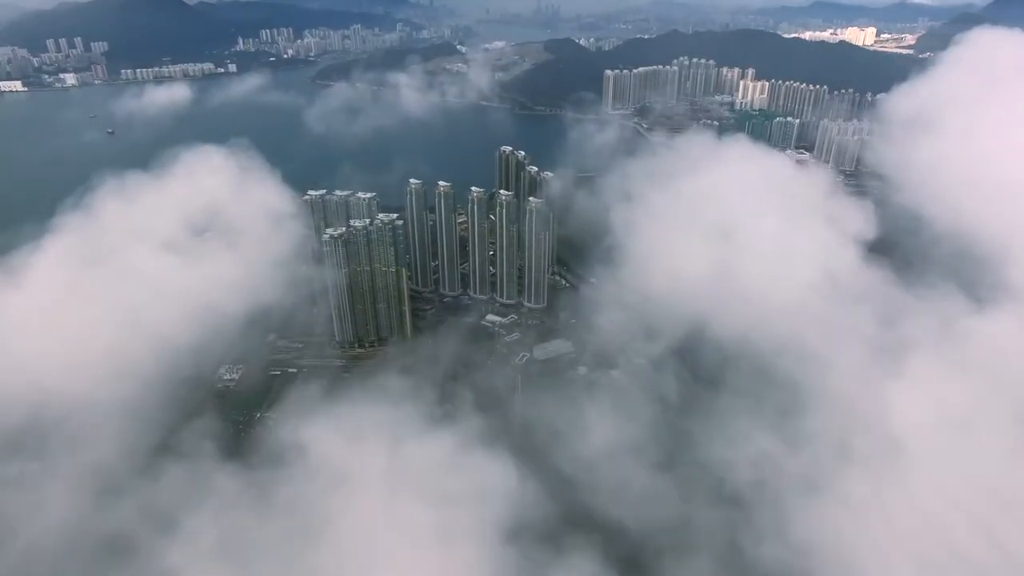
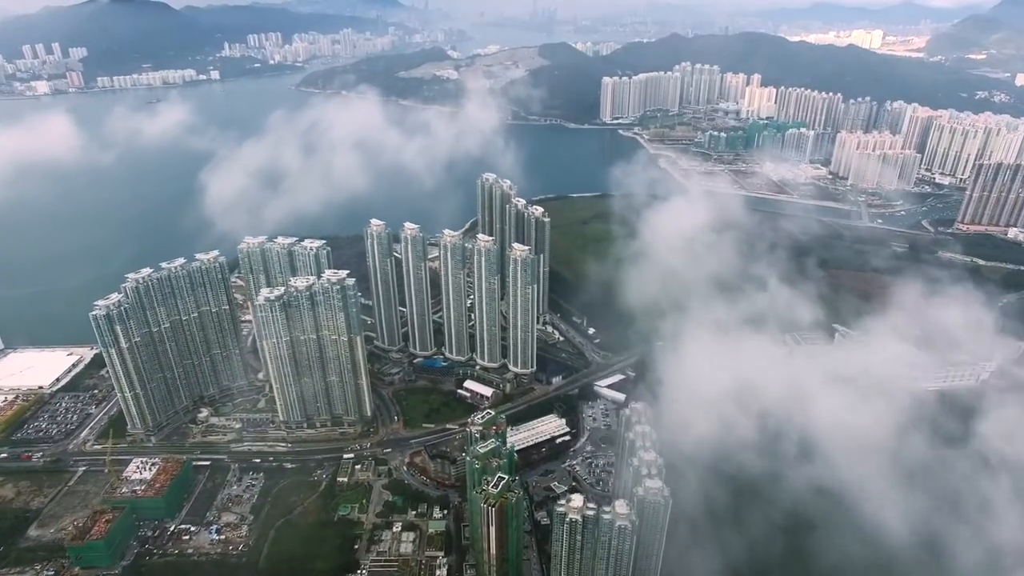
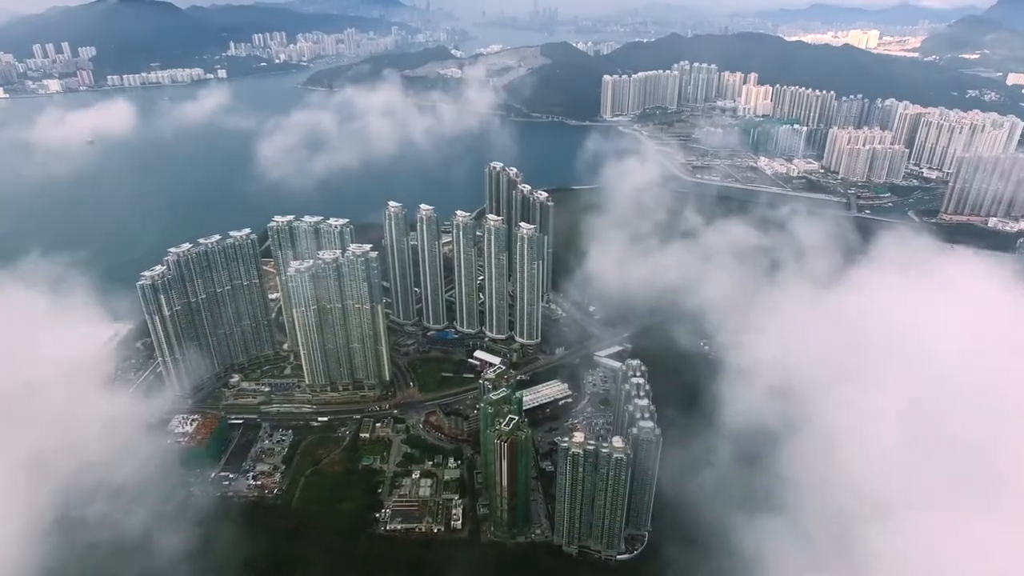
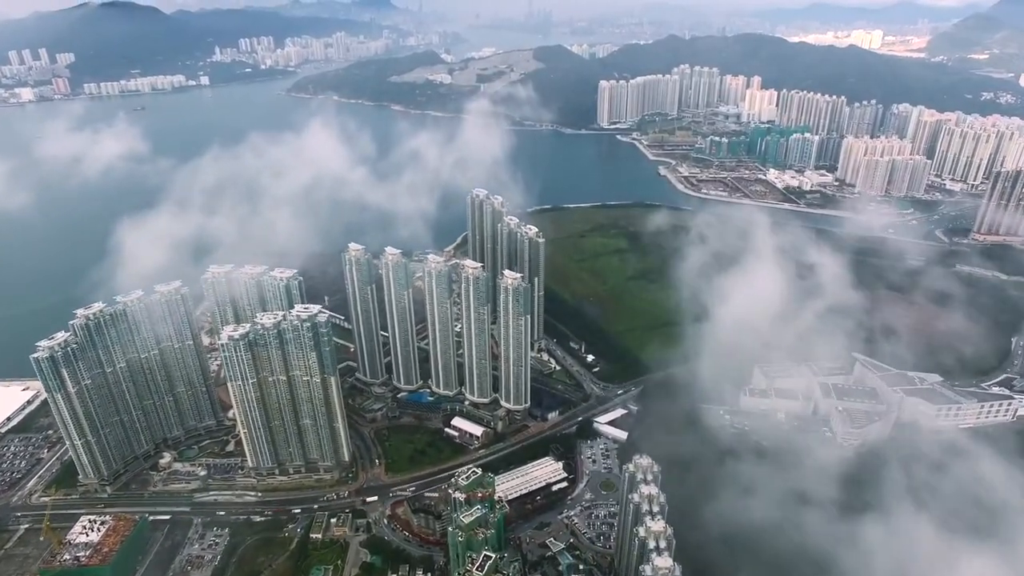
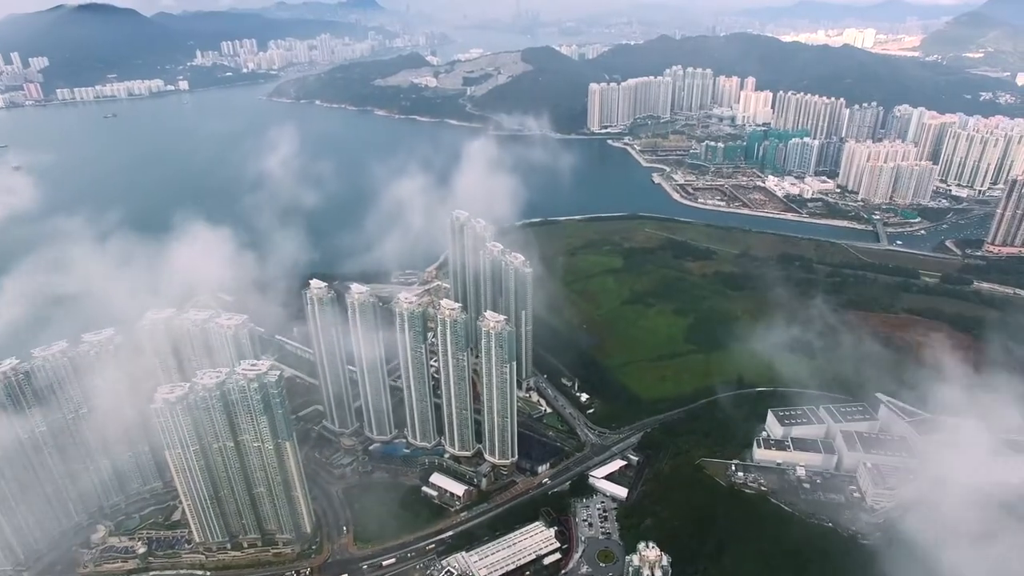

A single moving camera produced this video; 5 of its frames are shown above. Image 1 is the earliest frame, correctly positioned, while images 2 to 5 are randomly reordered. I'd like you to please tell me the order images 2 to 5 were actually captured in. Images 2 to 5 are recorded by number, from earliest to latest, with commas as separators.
3, 2, 4, 5
